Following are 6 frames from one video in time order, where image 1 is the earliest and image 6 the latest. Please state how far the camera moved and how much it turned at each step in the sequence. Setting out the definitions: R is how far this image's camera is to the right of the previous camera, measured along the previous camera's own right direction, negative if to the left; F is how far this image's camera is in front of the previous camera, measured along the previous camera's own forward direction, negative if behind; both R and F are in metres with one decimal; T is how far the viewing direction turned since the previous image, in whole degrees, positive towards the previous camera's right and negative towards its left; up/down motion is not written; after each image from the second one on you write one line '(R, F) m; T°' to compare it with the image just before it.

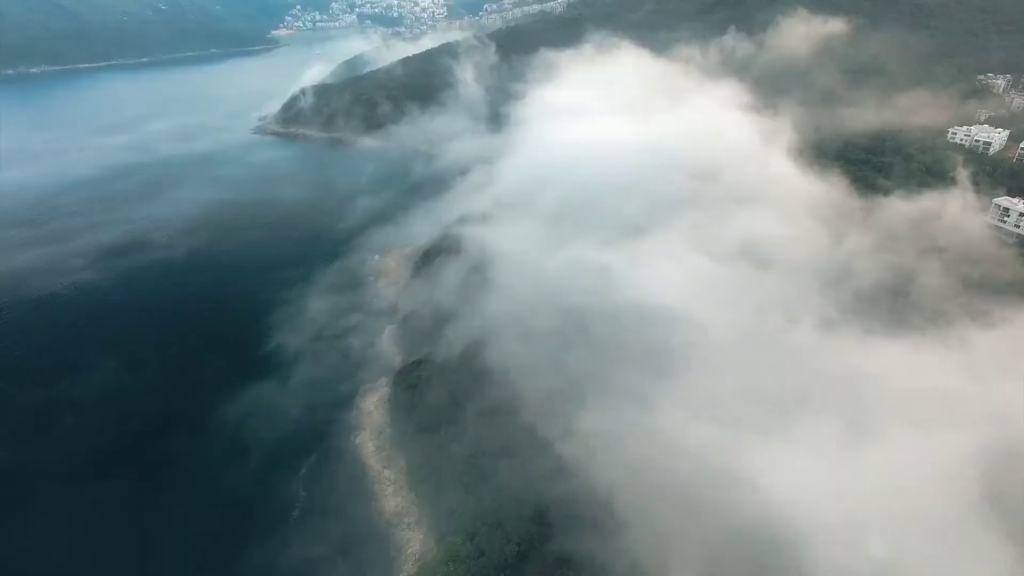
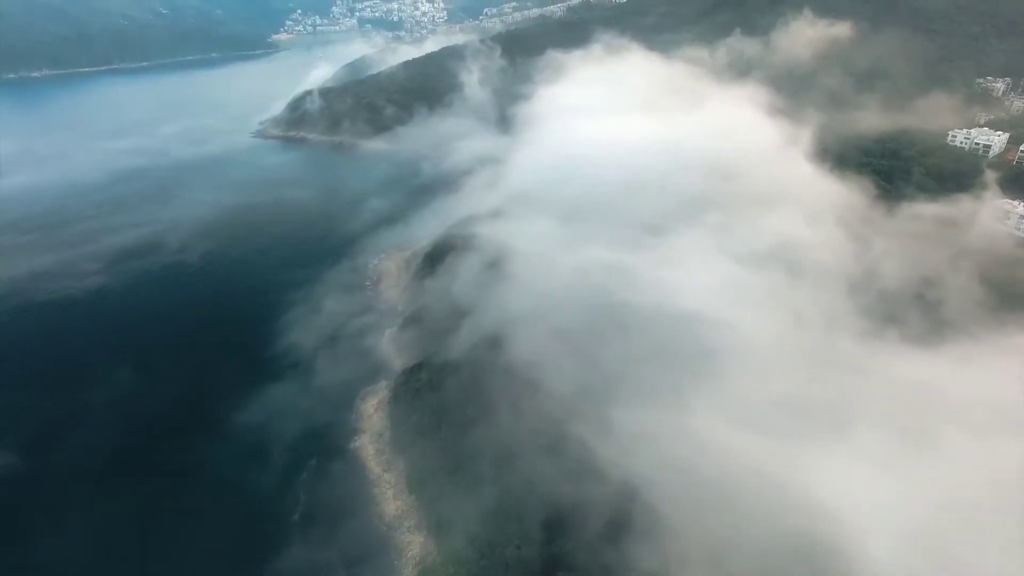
(-1.0, -1.2) m; 0°
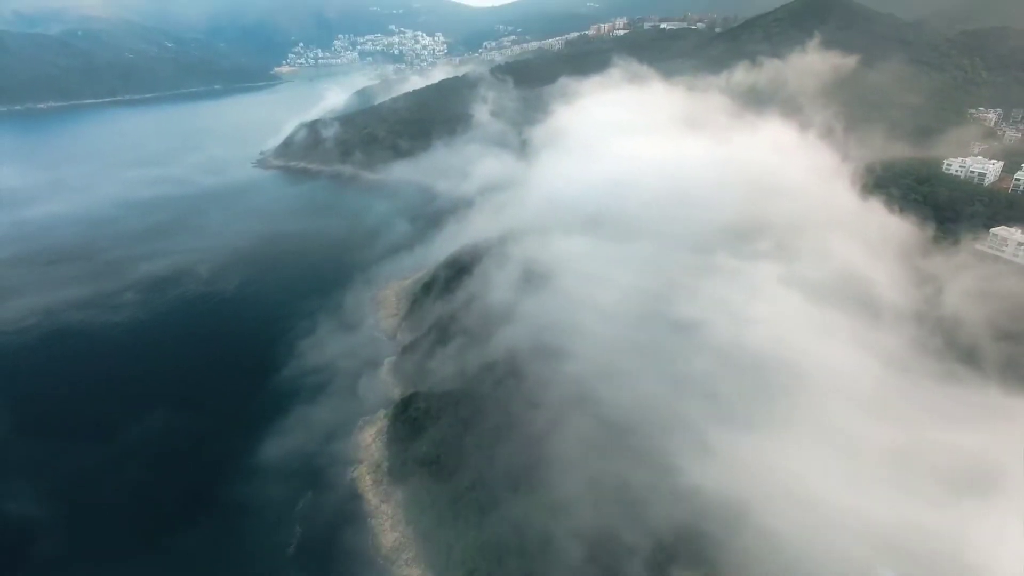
(0.0, -0.4) m; 0°
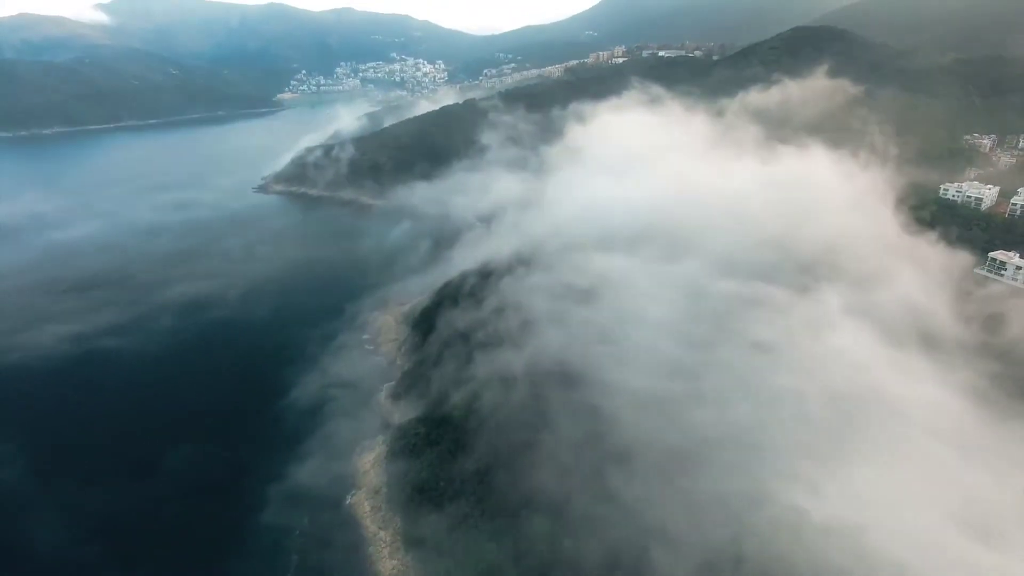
(-0.3, -0.2) m; 0°
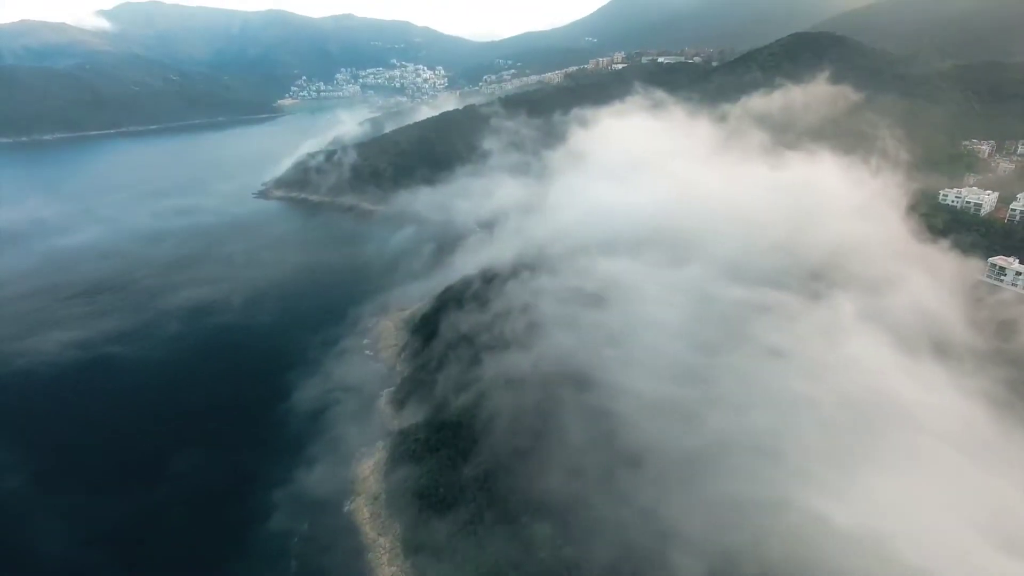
(+0.9, +0.4) m; 0°
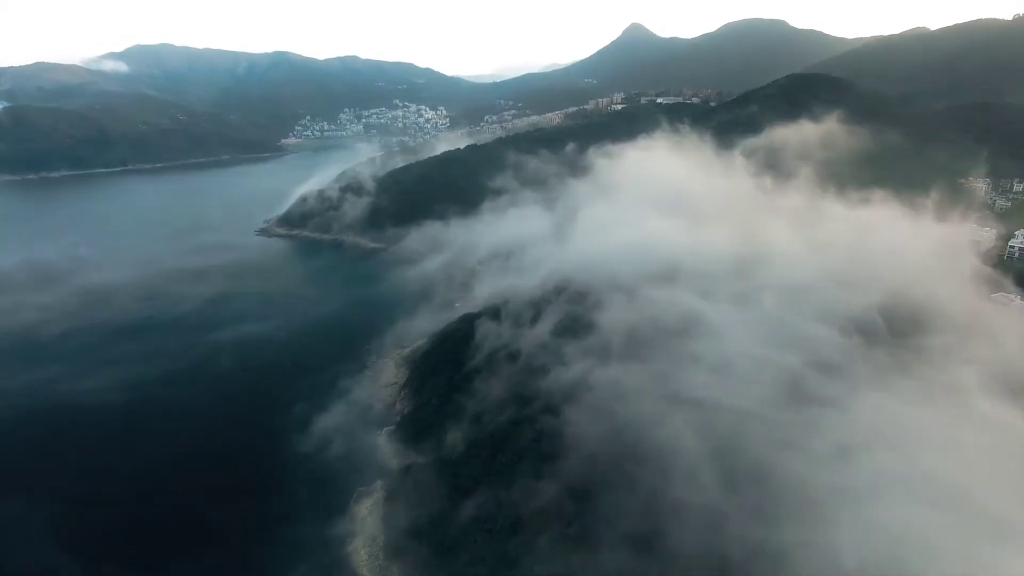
(-0.5, -0.2) m; 0°
